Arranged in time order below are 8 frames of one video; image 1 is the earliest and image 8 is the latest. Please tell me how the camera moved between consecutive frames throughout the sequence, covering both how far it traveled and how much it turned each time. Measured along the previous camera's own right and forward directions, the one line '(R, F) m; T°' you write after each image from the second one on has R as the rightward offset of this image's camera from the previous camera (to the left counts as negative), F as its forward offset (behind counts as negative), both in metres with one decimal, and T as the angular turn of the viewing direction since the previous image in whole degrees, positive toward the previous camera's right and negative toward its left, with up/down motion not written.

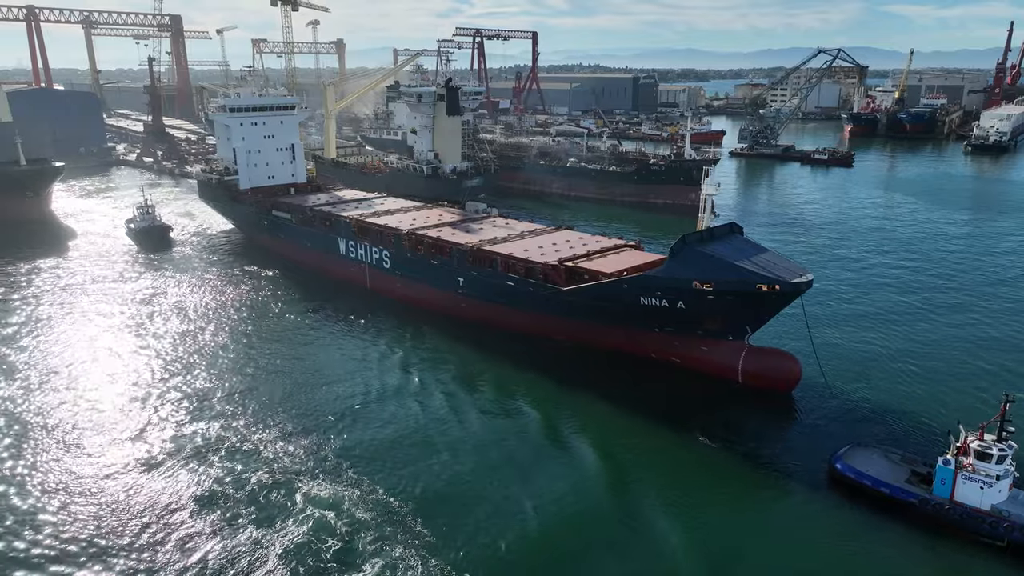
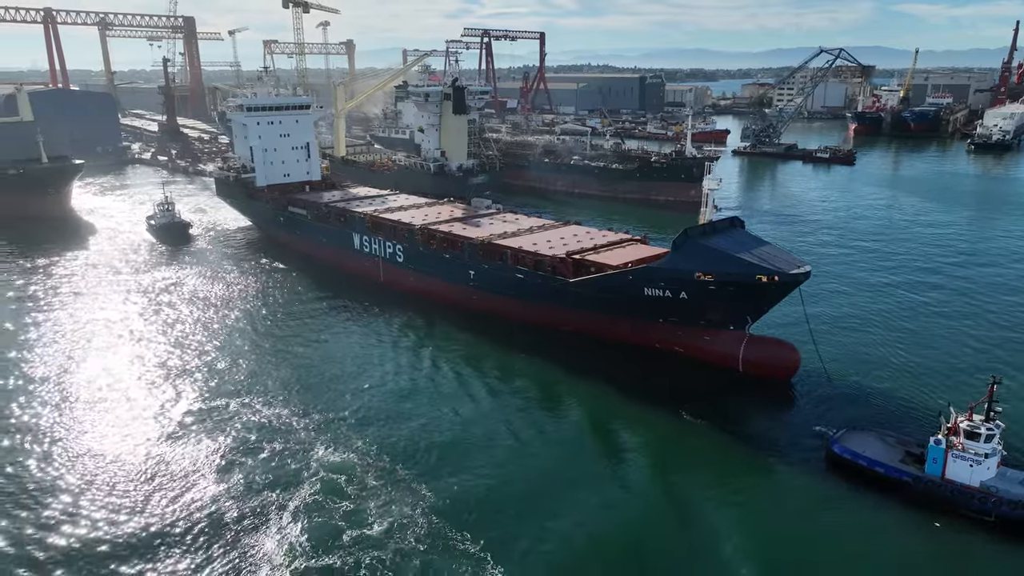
(0.0, -0.7) m; -1°
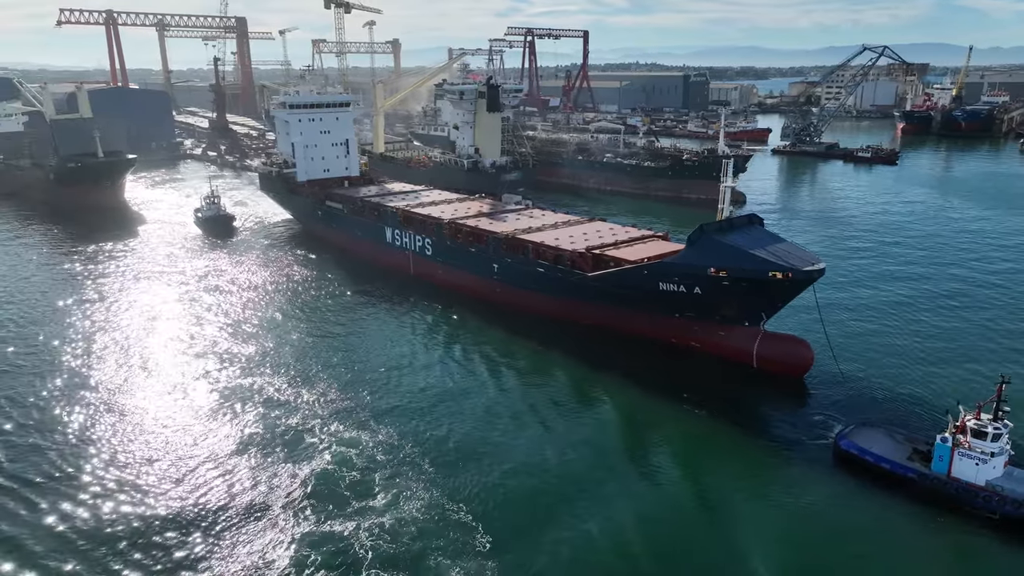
(+0.8, -0.5) m; -4°
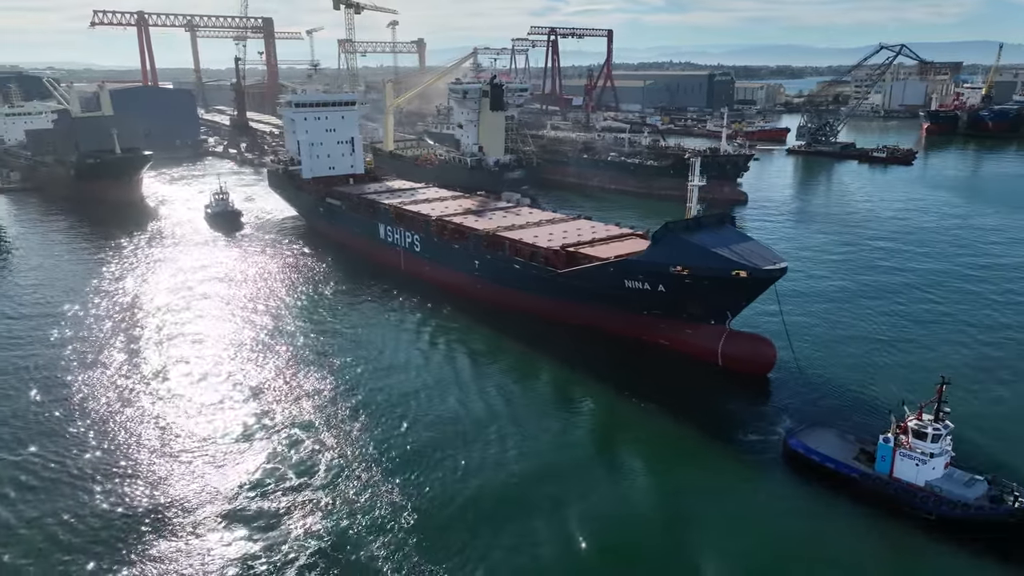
(+1.9, -0.3) m; -3°
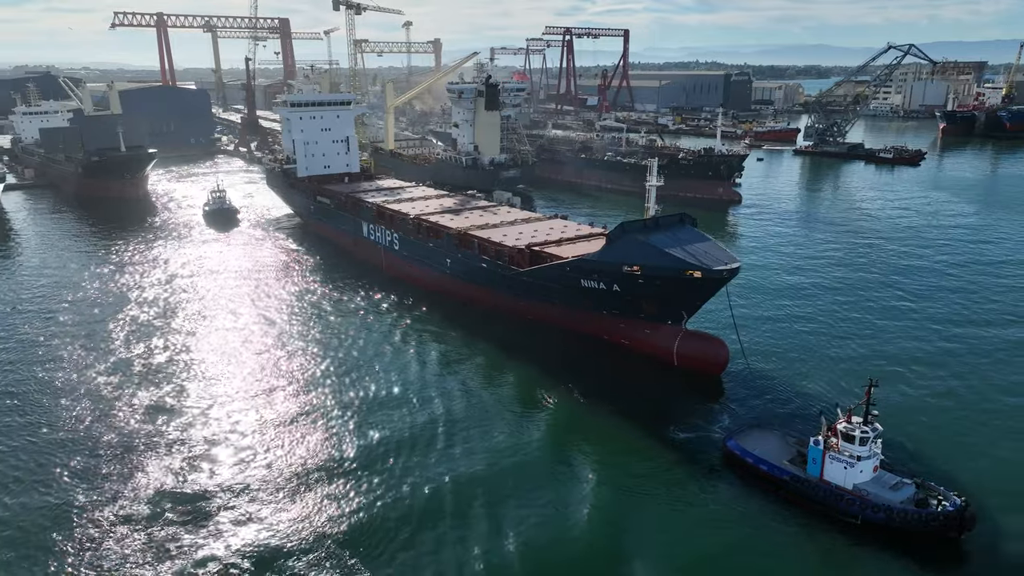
(+2.0, -0.1) m; -2°
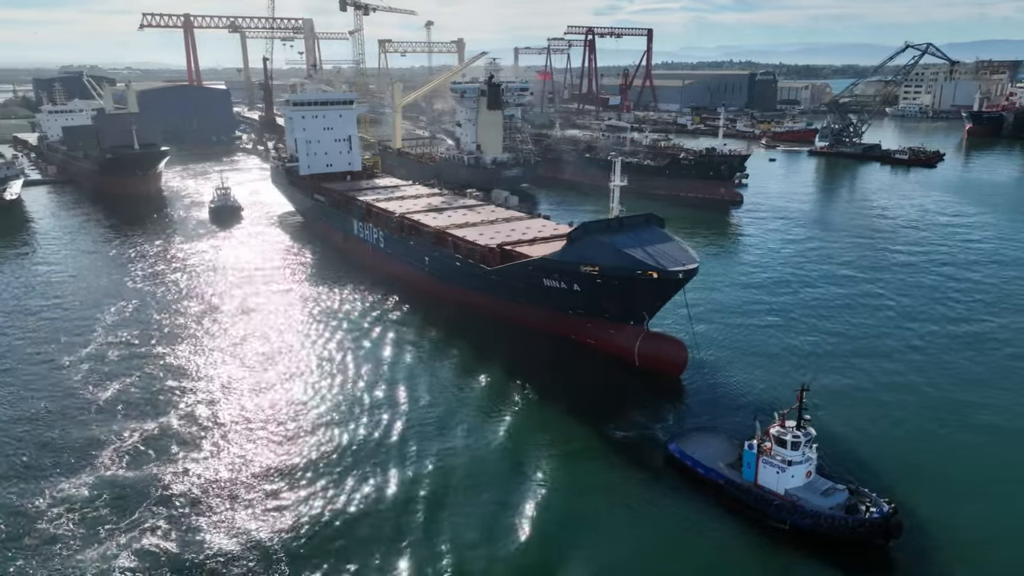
(+2.0, 0.0) m; -3°
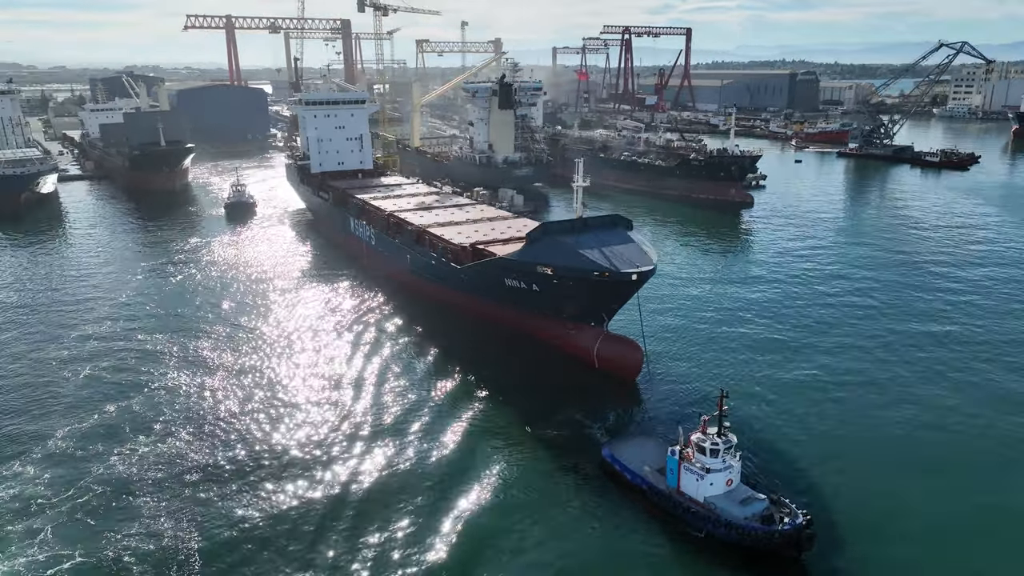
(+2.4, +0.1) m; -4°
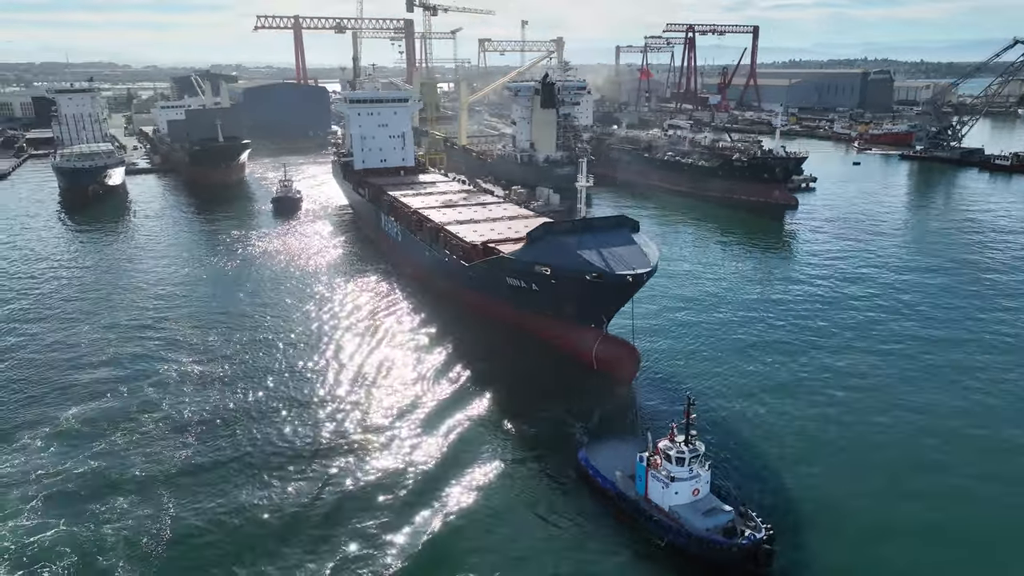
(+1.8, +0.1) m; -6°
